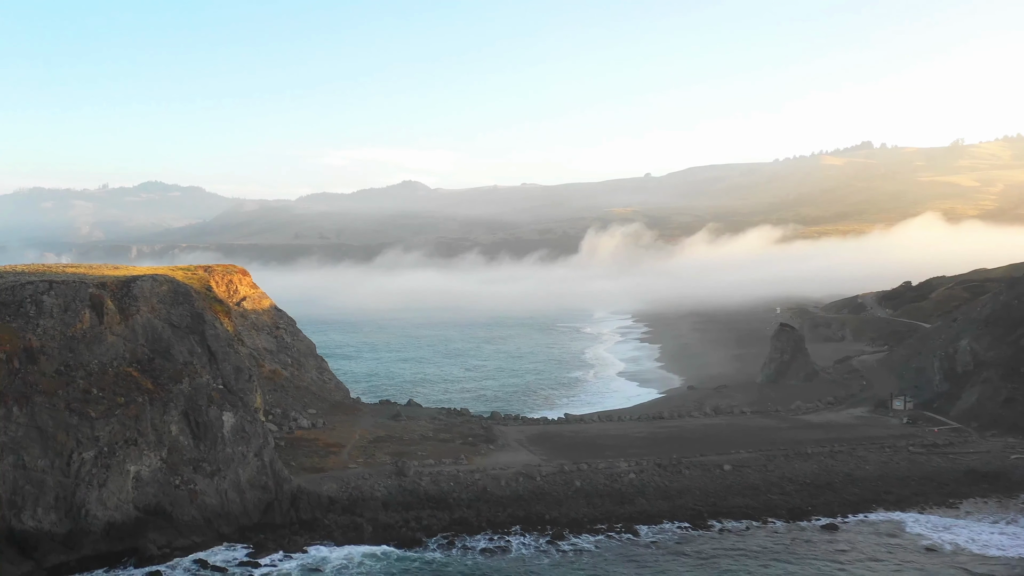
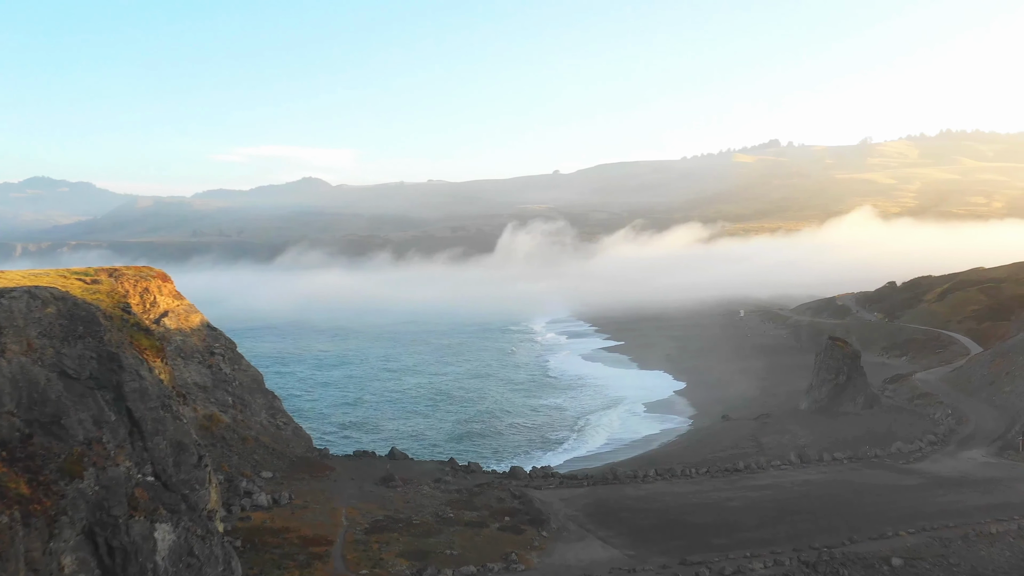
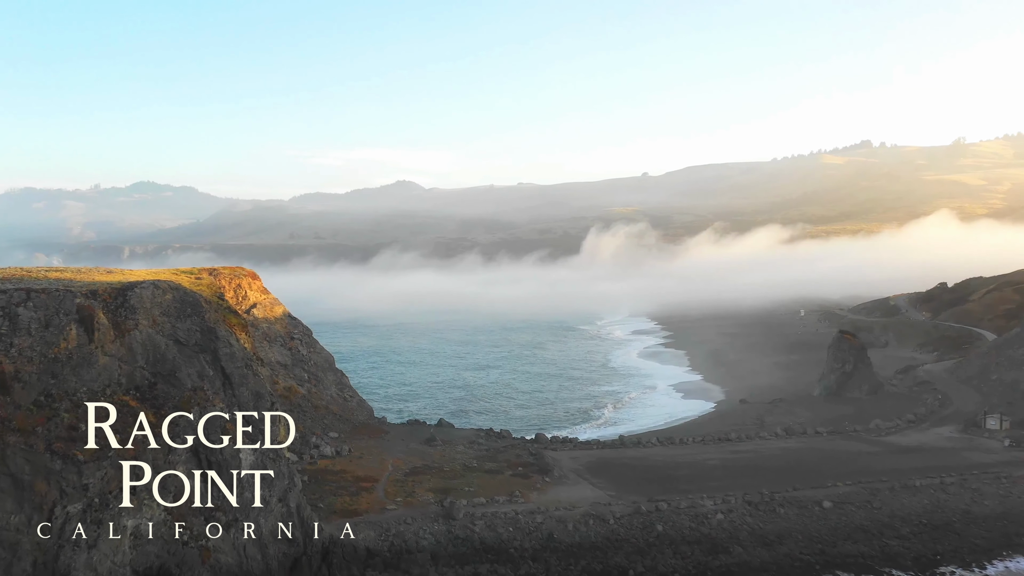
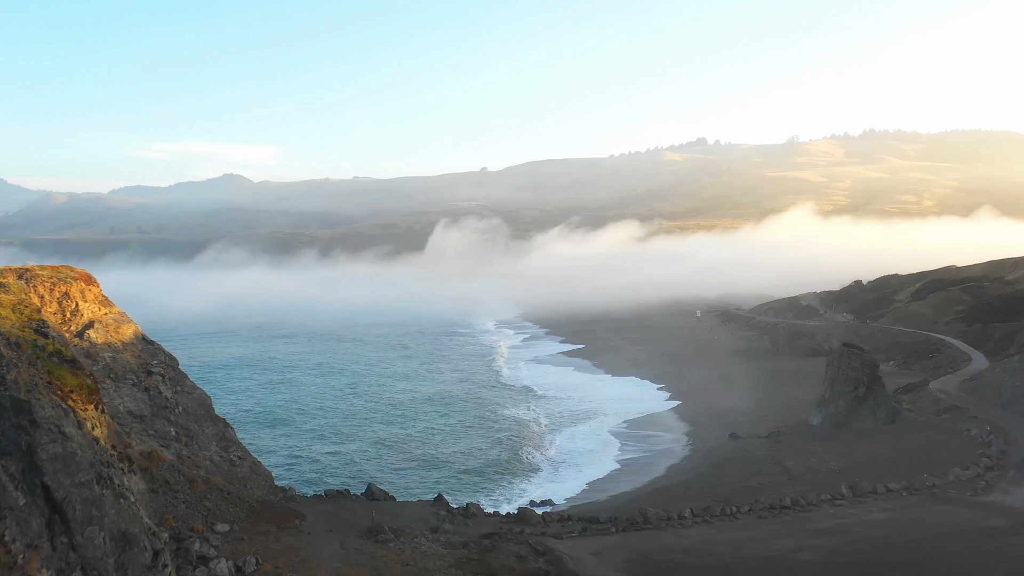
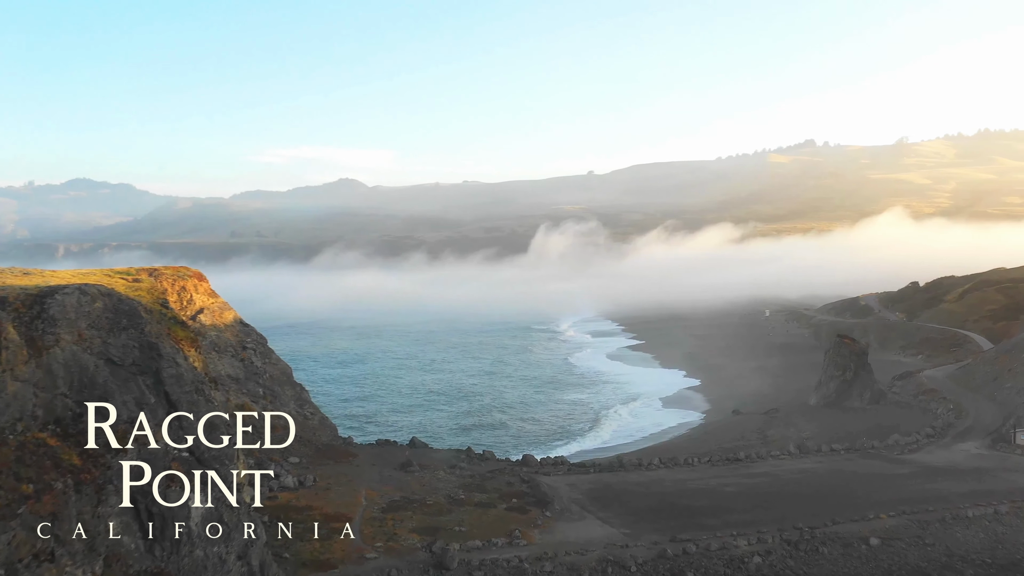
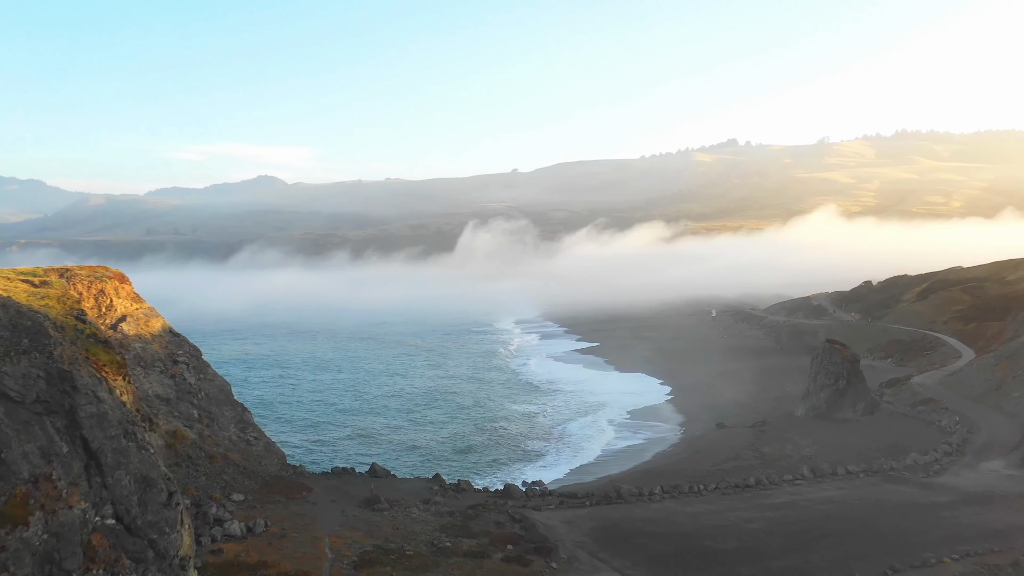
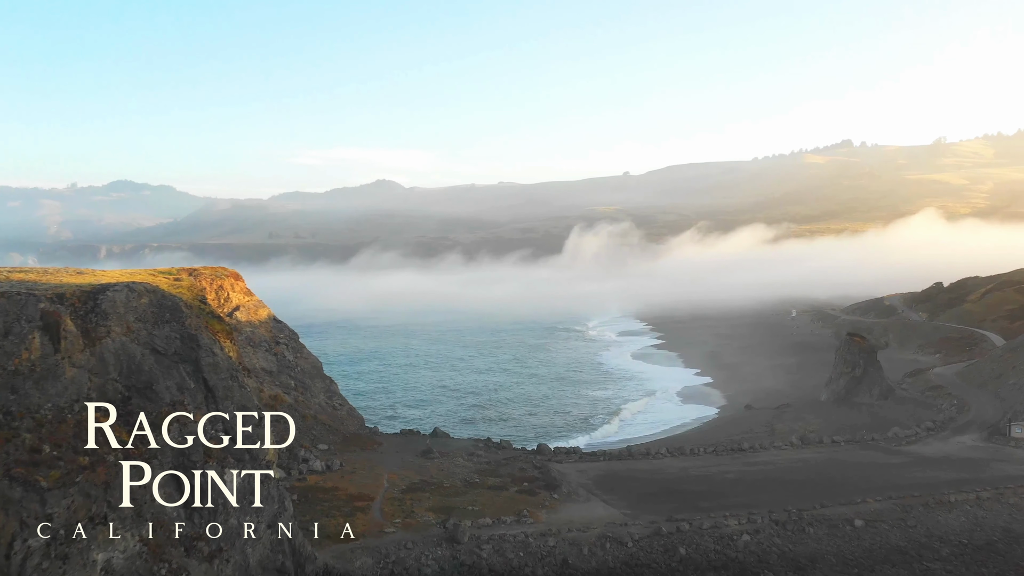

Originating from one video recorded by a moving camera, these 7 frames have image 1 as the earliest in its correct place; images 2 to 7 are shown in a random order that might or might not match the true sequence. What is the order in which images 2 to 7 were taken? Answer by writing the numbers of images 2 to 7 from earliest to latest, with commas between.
3, 7, 5, 2, 6, 4
